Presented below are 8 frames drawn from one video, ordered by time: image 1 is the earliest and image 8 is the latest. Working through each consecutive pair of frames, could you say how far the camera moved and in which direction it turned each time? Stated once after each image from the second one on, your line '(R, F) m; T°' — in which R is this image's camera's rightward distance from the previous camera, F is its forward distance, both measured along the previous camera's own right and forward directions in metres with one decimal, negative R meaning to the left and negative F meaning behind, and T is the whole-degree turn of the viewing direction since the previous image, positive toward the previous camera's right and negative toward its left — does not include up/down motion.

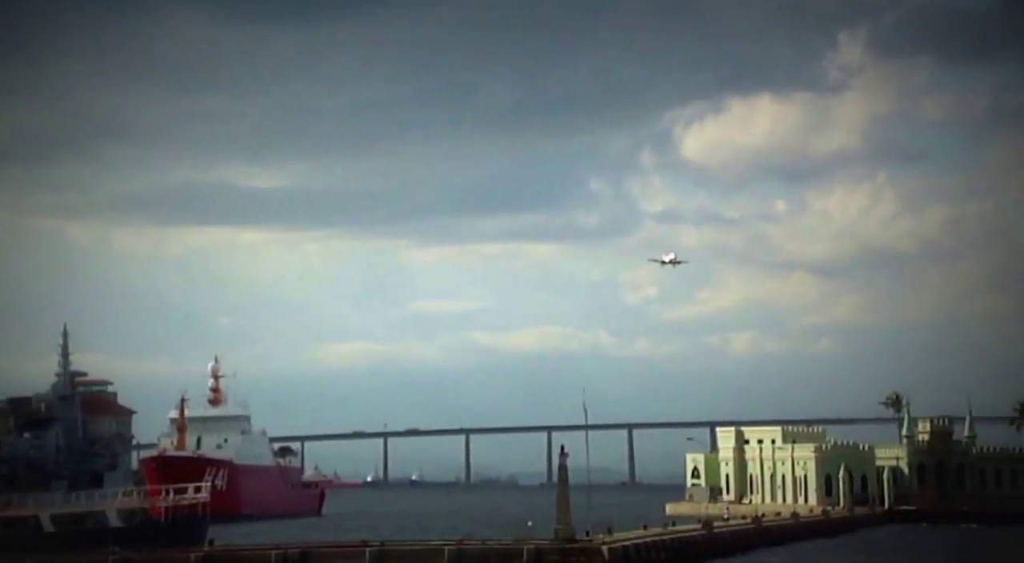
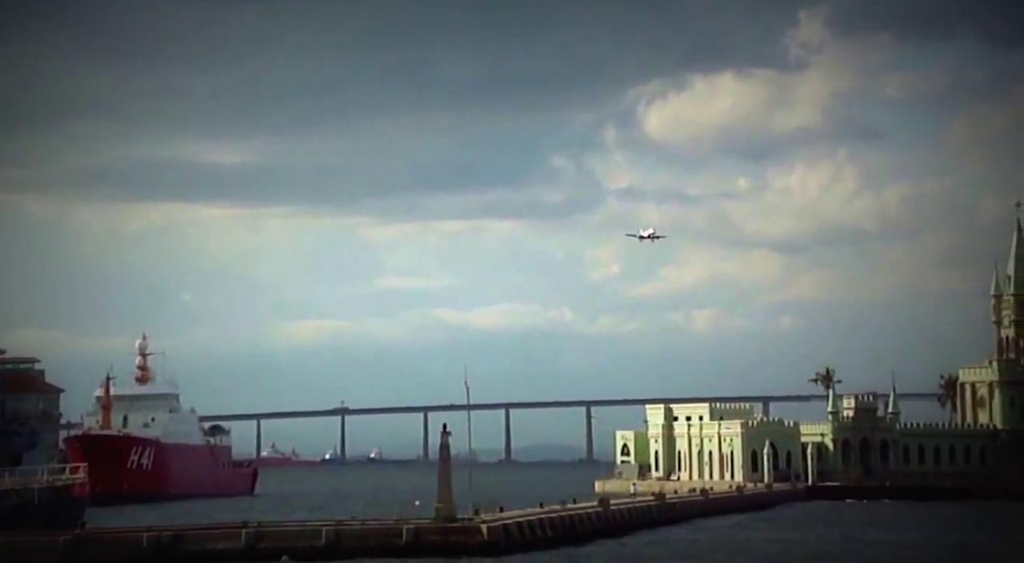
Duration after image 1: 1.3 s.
(+4.0, -1.0) m; 0°
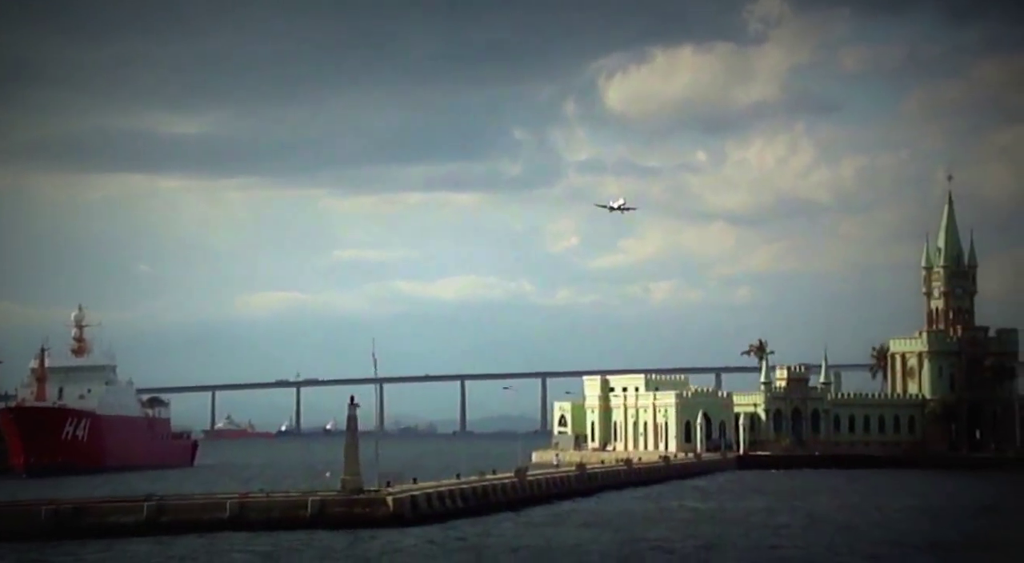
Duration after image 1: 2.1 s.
(+2.7, -1.0) m; +1°
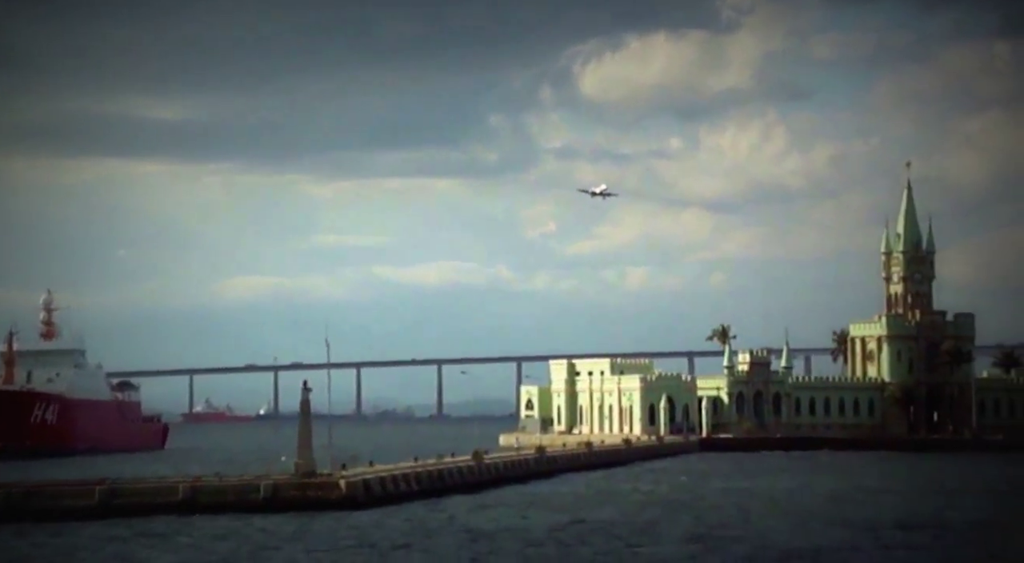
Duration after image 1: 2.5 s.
(+1.4, -1.4) m; 0°
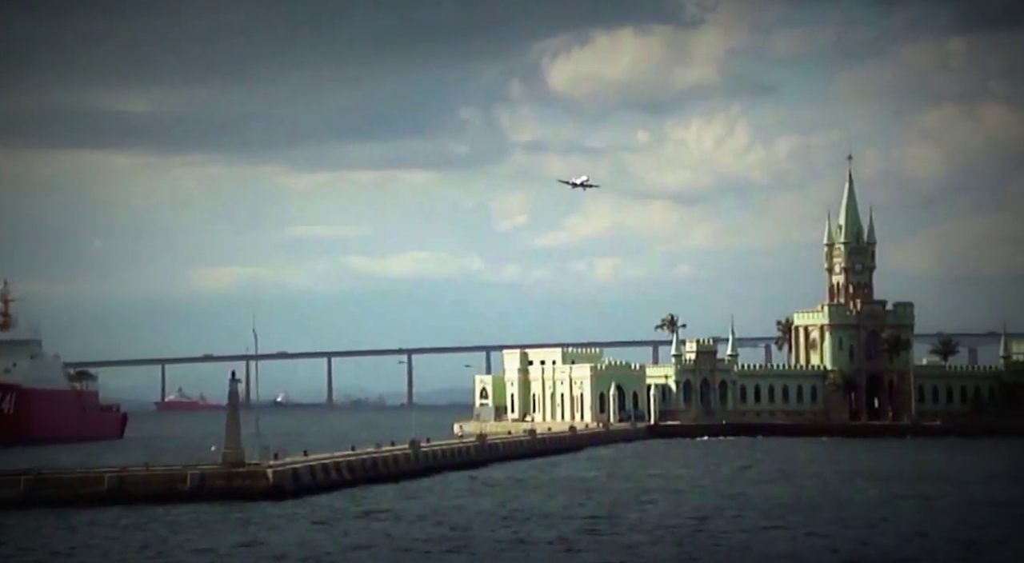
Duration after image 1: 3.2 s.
(+2.4, -2.6) m; 0°
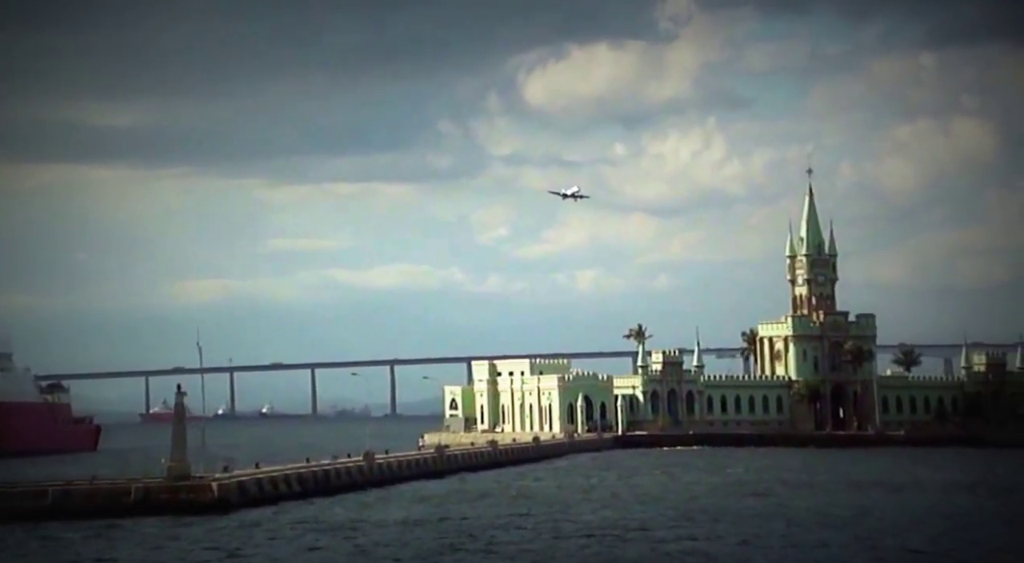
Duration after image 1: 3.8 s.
(+2.2, -1.2) m; 0°
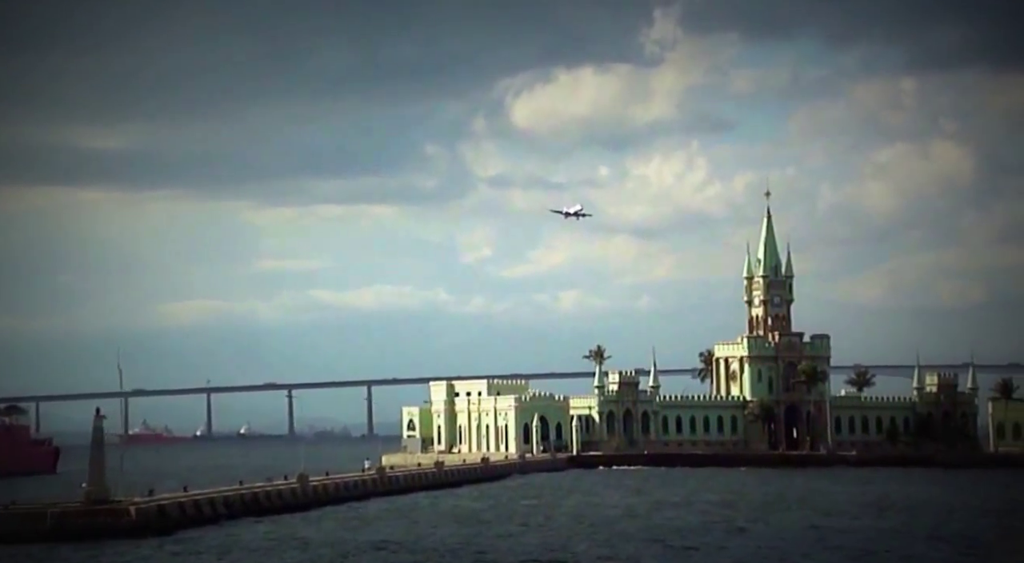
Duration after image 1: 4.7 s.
(+3.3, -0.5) m; 0°
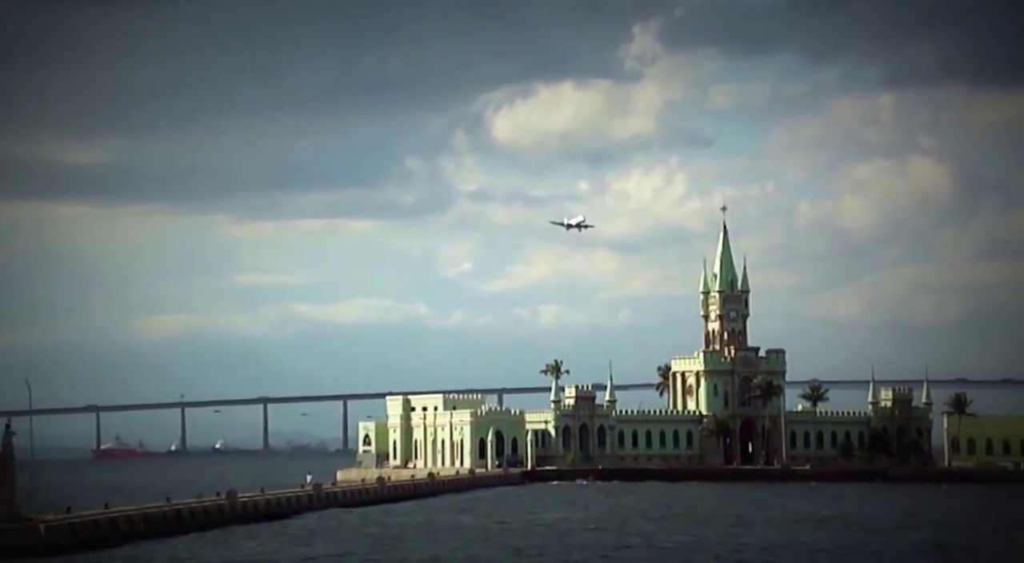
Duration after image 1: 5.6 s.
(+3.2, +0.5) m; 0°
